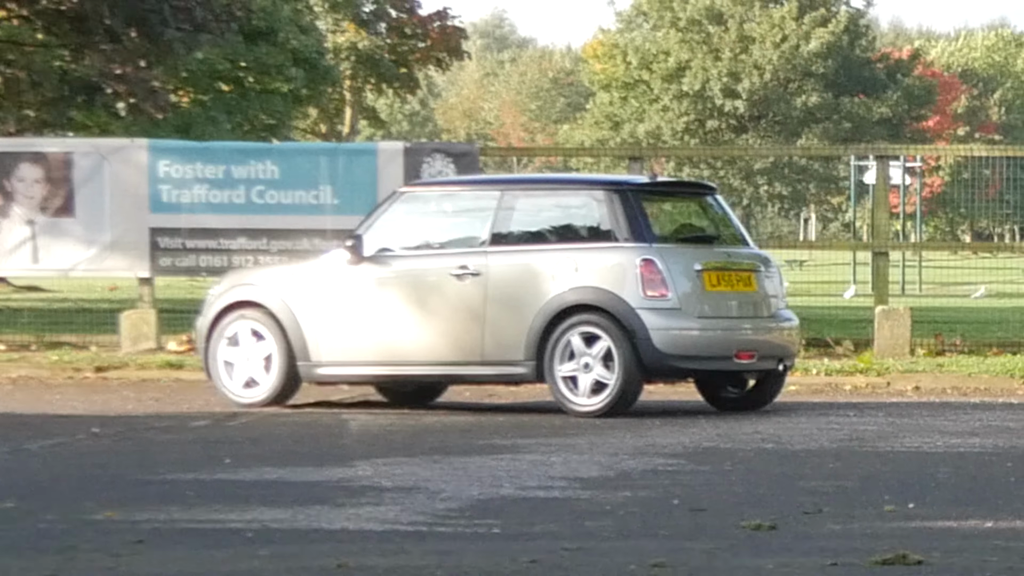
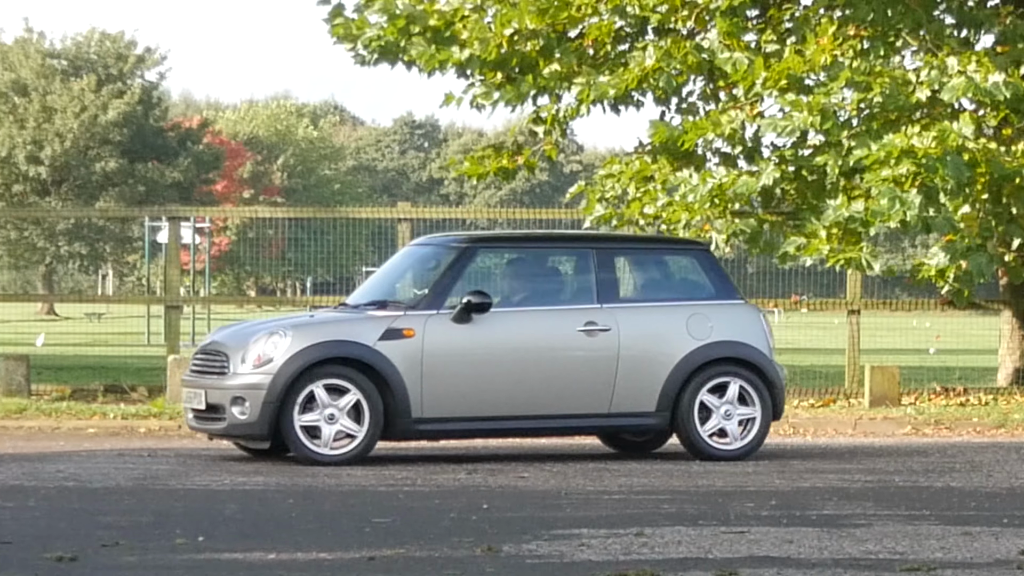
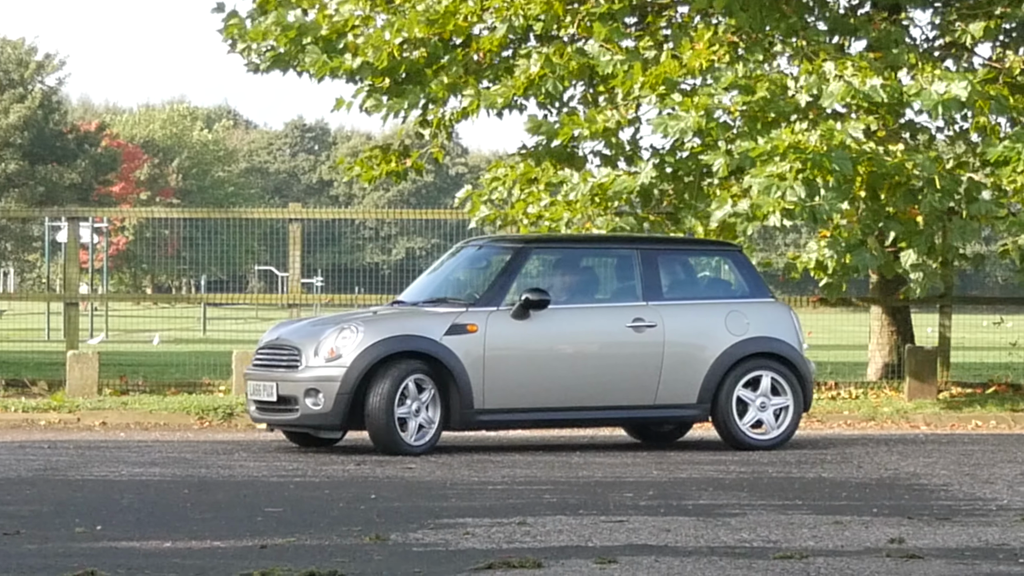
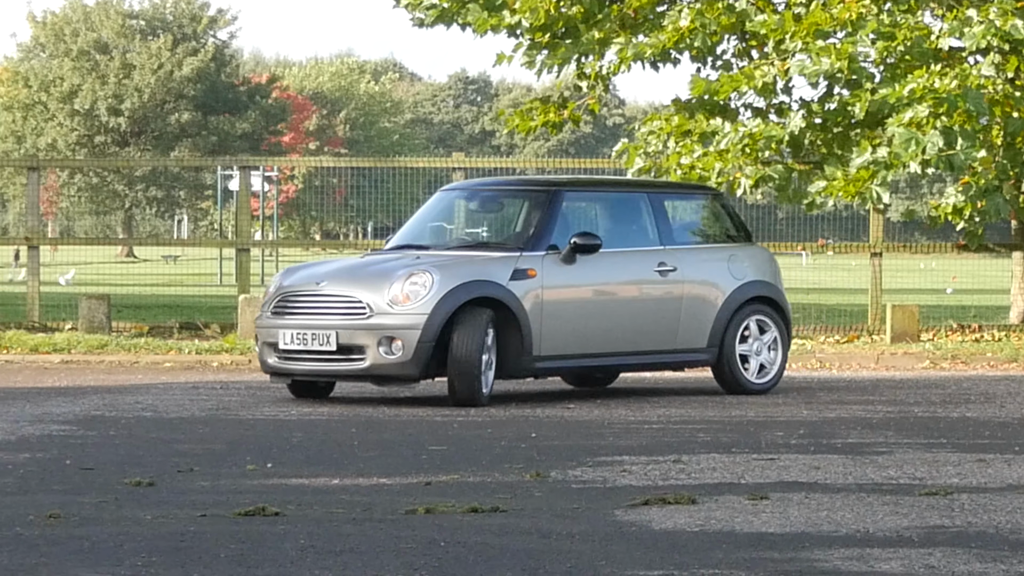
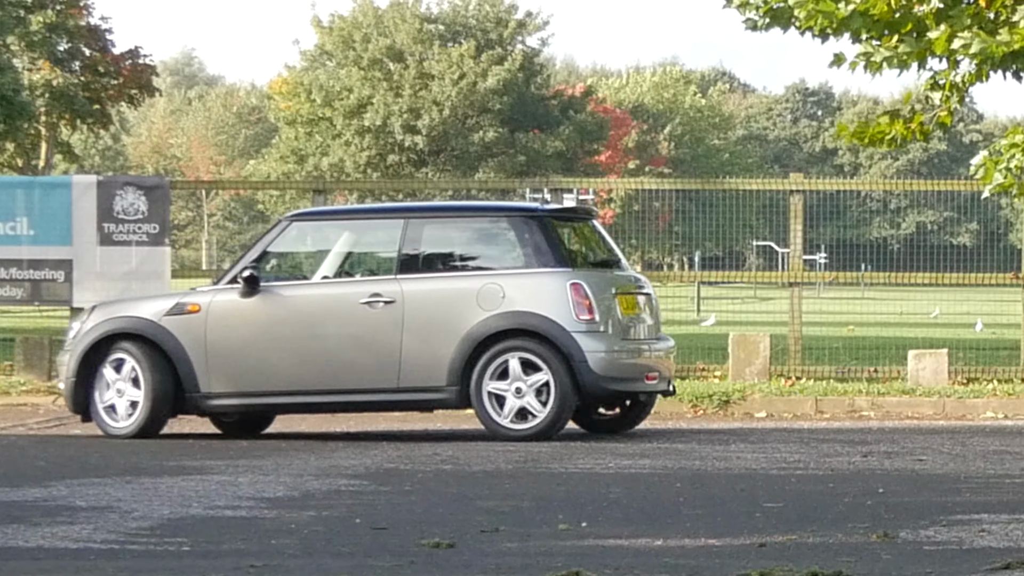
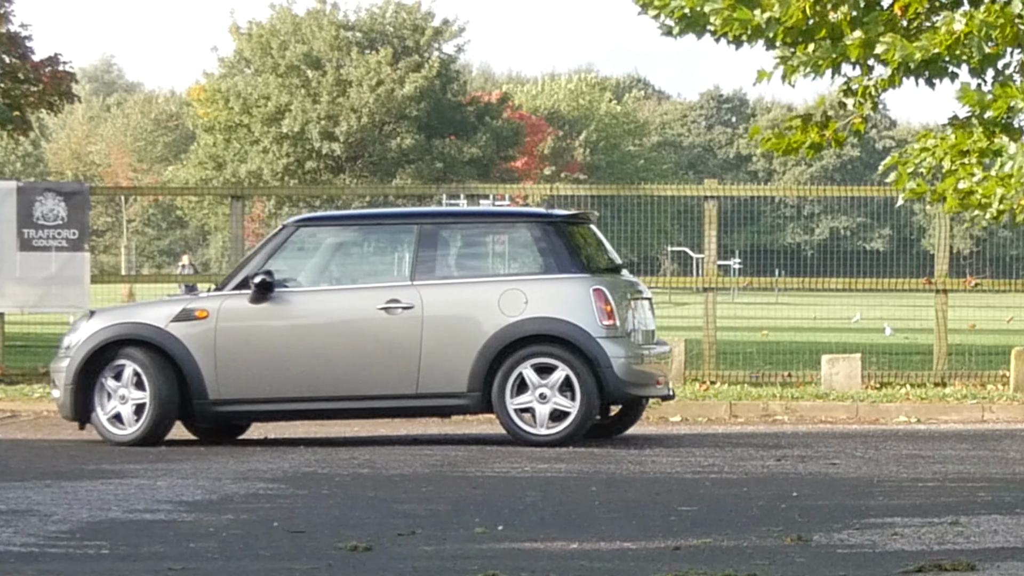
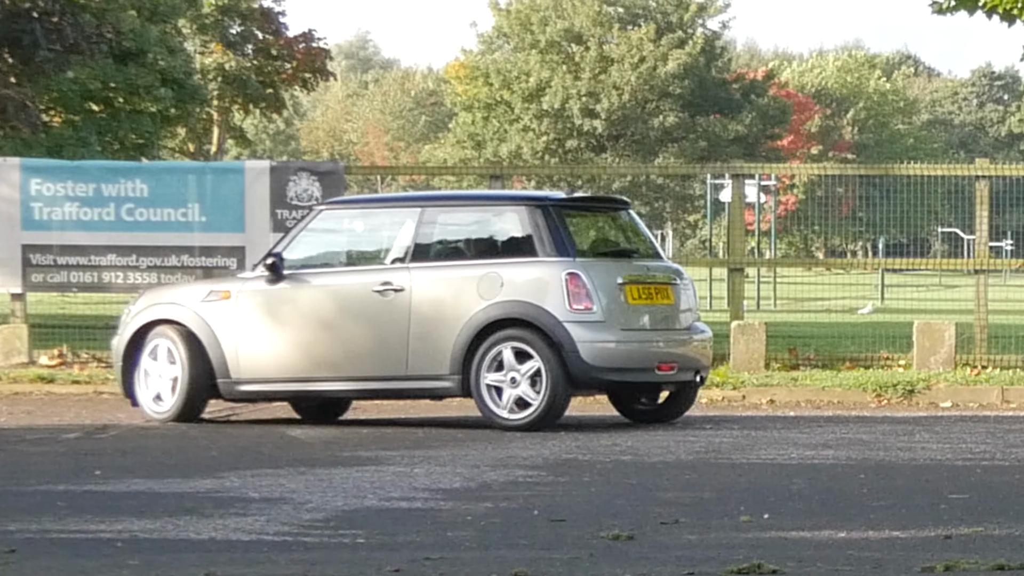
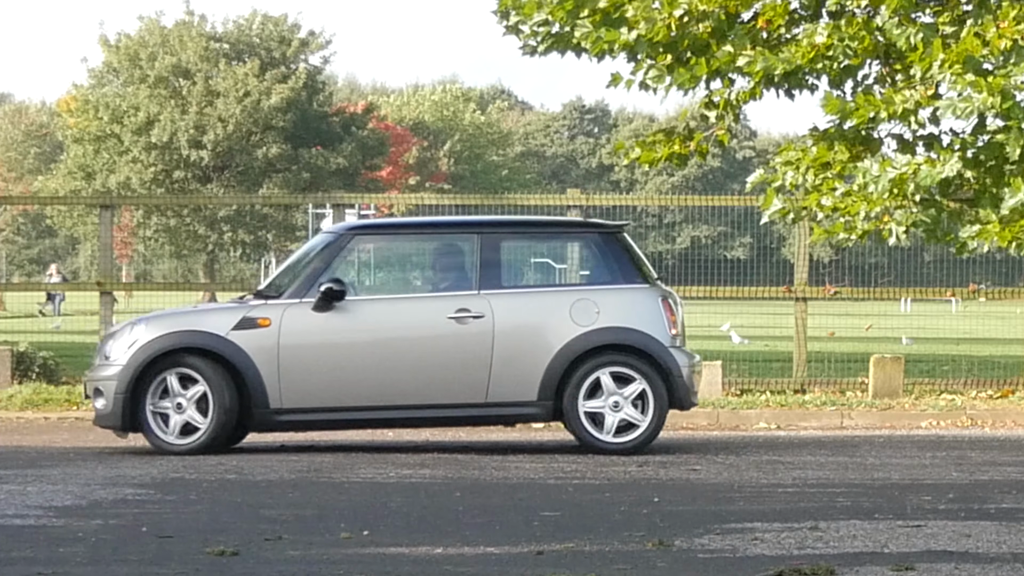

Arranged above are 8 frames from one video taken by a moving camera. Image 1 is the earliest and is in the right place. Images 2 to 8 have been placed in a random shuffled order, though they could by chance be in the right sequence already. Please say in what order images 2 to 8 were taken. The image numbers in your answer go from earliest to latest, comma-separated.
7, 5, 6, 8, 2, 3, 4
